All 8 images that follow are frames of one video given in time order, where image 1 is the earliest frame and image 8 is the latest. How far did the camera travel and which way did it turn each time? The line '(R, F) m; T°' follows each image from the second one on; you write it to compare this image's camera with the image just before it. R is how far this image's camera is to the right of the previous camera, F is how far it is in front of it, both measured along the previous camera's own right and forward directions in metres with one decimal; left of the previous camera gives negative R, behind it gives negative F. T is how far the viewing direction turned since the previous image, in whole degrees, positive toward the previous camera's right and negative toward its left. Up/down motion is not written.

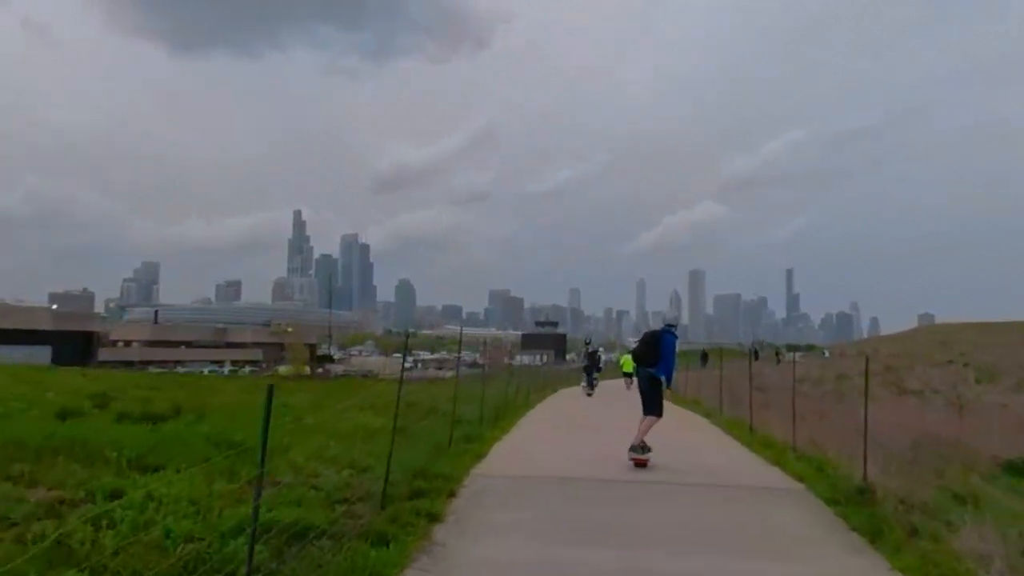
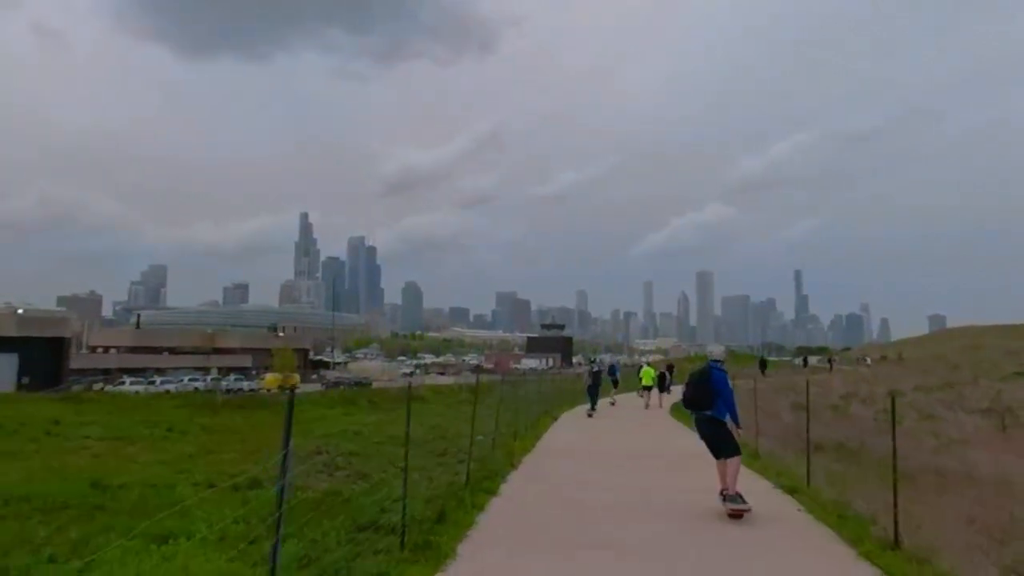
(+0.3, +4.4) m; 0°
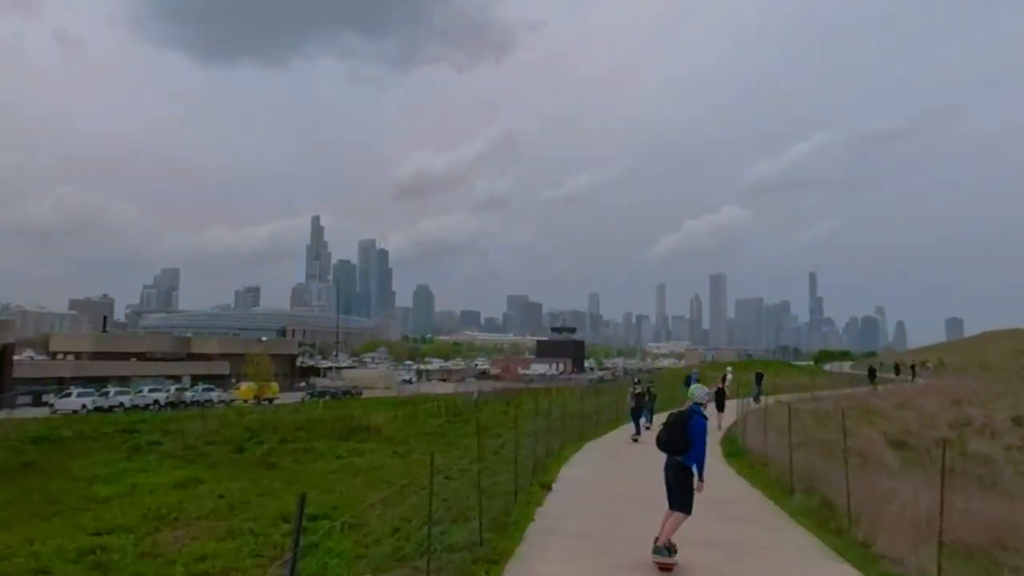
(+0.6, +7.0) m; -1°
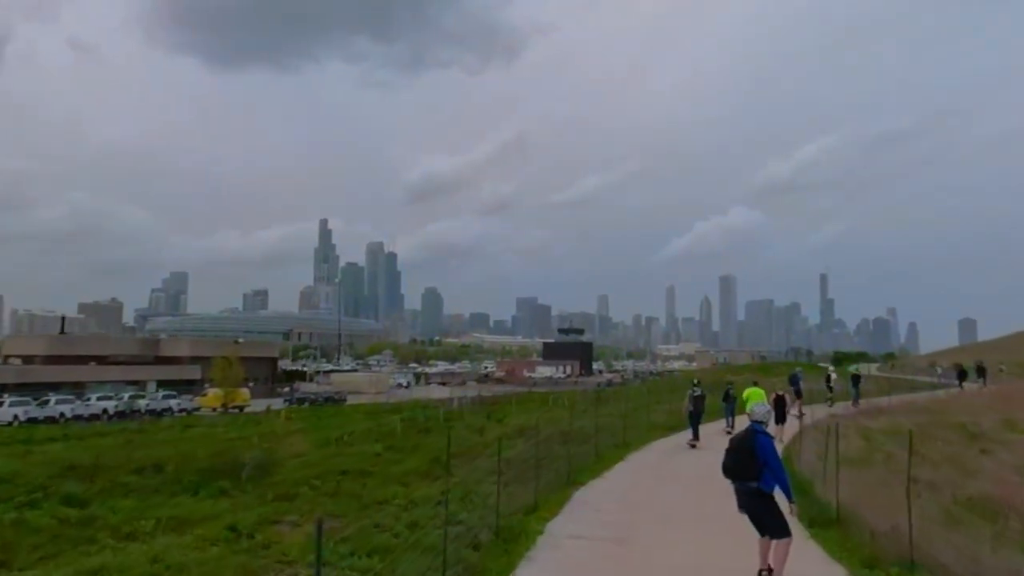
(+0.7, +6.0) m; -1°
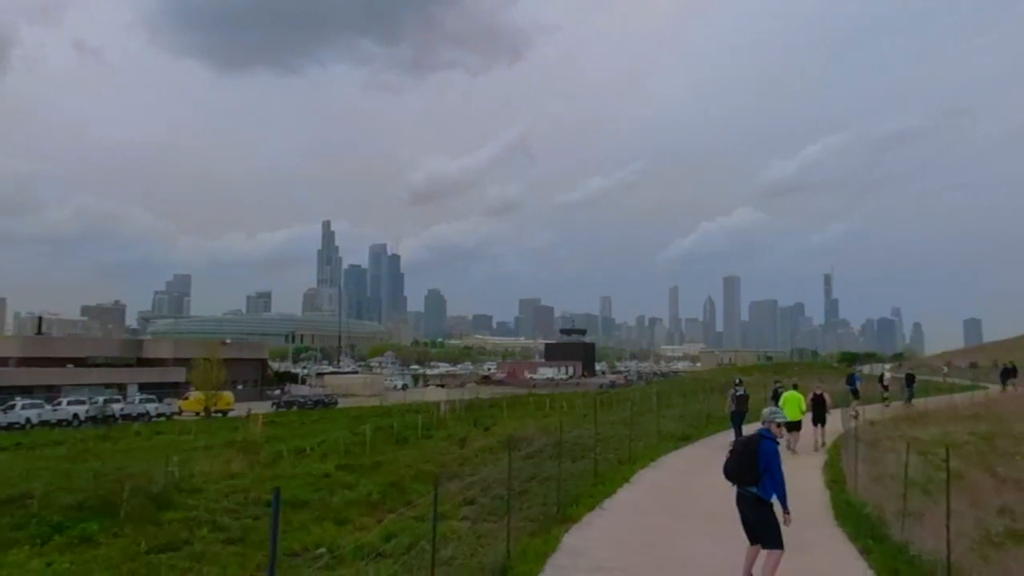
(+0.3, +2.8) m; 0°
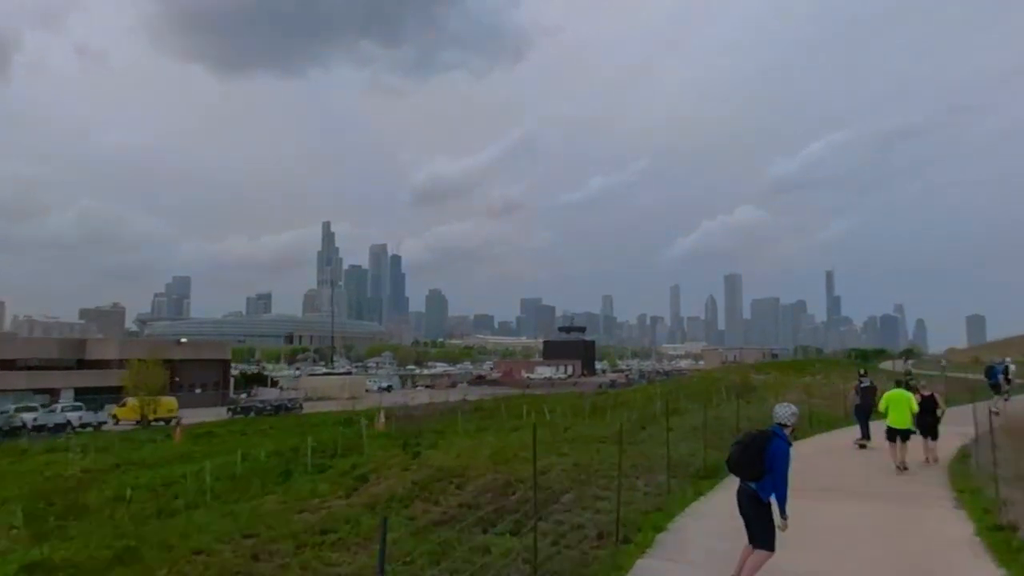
(+0.9, +6.3) m; 0°
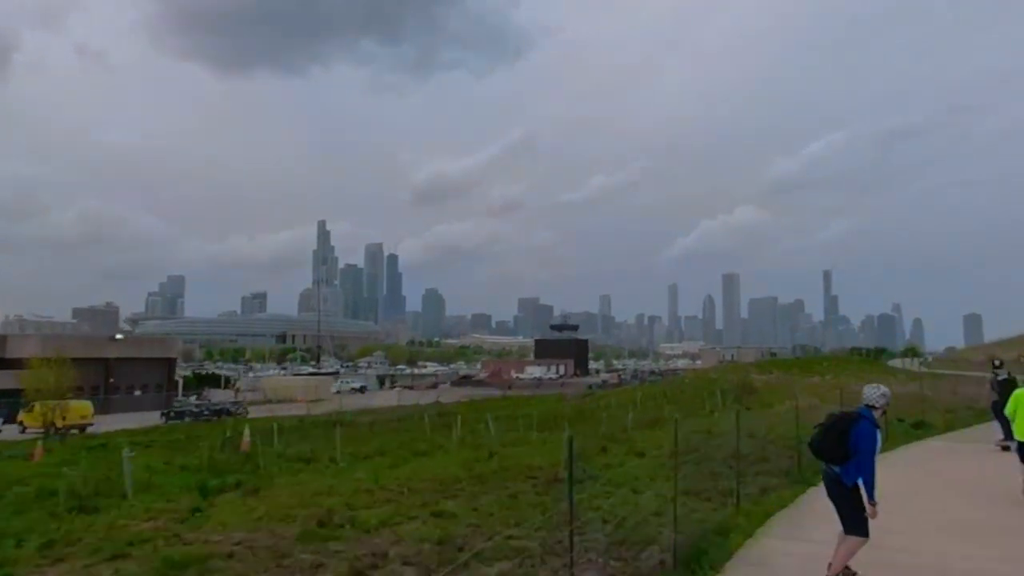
(+1.4, +5.7) m; 0°
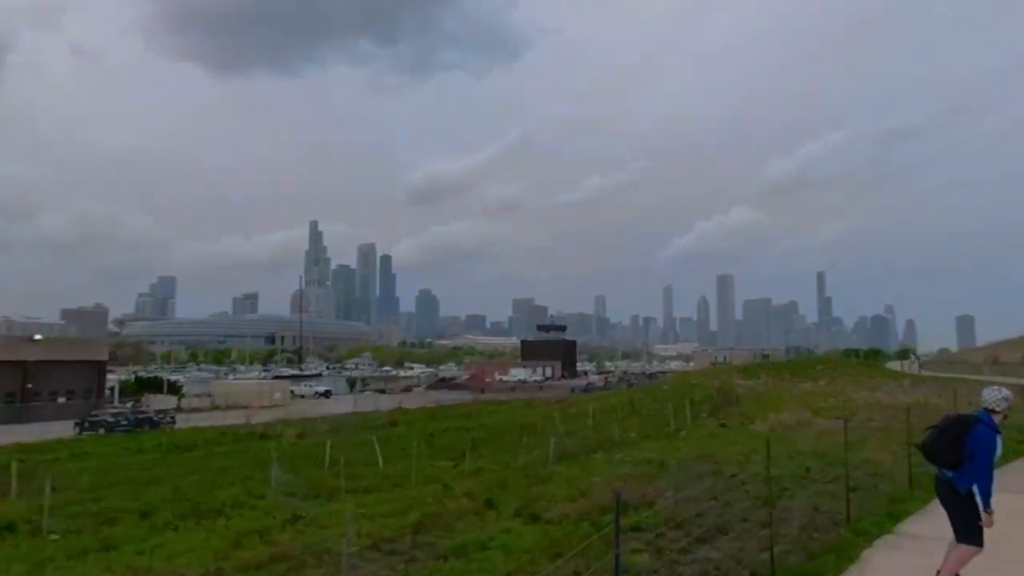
(+1.7, +4.8) m; 0°
